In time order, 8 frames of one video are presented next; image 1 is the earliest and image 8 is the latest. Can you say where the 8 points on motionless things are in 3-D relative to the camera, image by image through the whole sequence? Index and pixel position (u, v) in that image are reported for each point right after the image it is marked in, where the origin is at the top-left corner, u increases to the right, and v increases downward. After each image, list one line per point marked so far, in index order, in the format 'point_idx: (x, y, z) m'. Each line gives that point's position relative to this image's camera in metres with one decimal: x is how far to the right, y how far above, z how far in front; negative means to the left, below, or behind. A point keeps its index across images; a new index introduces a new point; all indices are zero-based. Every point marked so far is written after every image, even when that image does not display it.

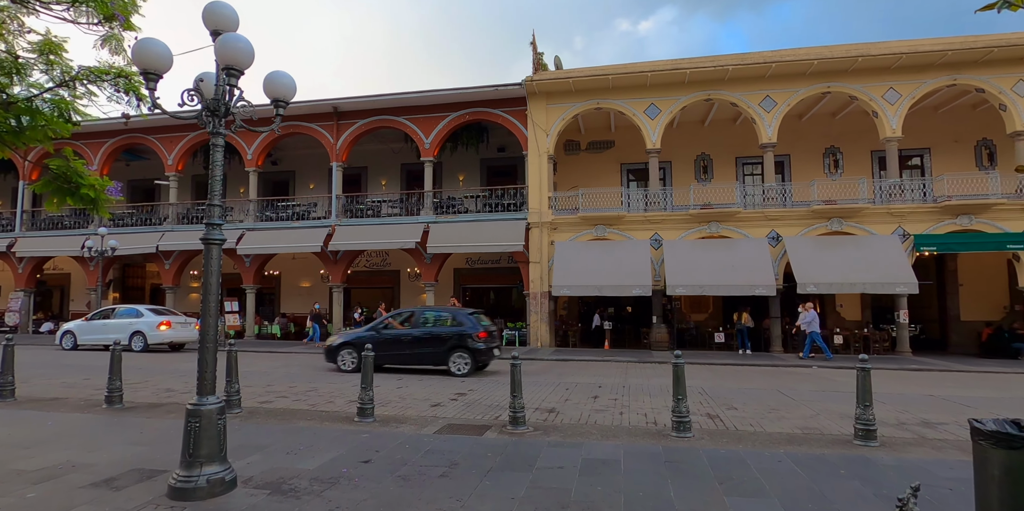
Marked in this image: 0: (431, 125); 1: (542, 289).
0: (-2.8, +4.5, +18.9) m
1: (+1.0, -1.1, +18.1) m
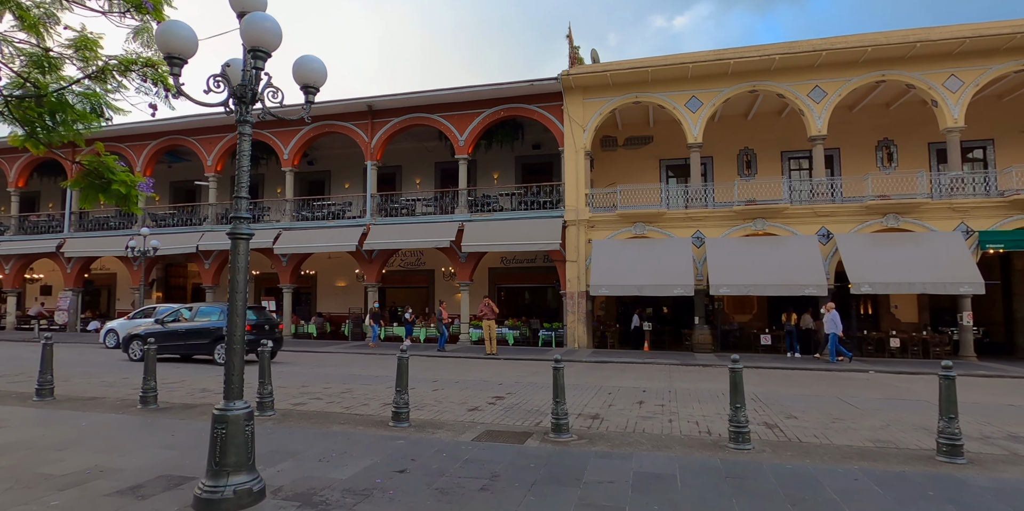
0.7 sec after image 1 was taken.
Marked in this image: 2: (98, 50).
0: (-1.5, +4.5, +18.6) m
1: (+2.2, -1.1, +17.7) m
2: (-4.3, +2.1, +5.6) m
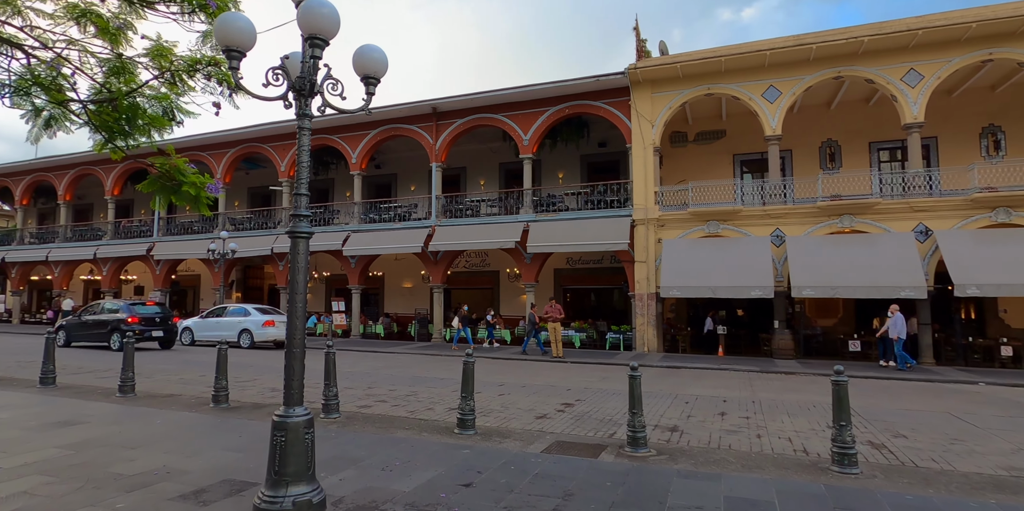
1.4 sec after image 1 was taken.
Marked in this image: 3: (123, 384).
0: (+0.6, +4.5, +18.3) m
1: (+4.2, -1.1, +16.9) m
2: (-3.6, +2.1, +5.7) m
3: (-5.0, -1.7, +7.0) m
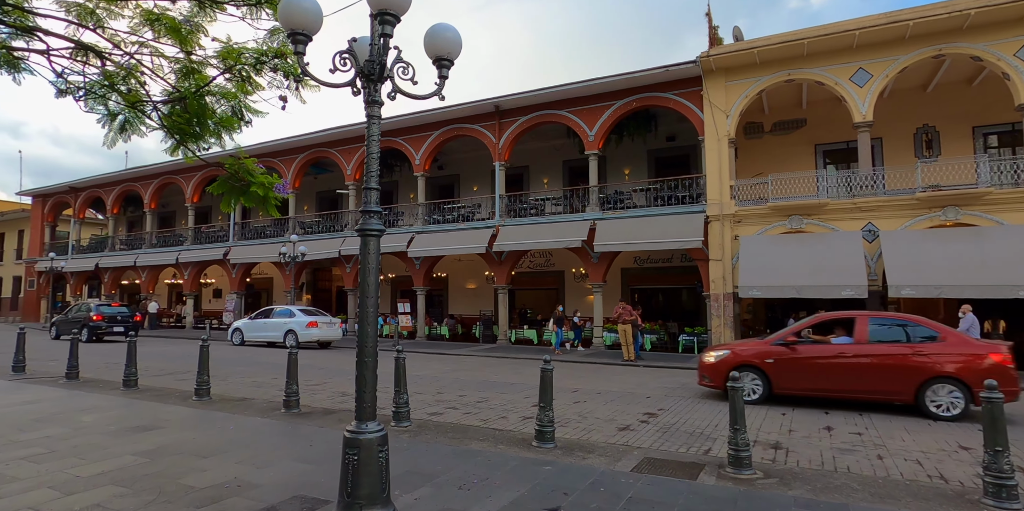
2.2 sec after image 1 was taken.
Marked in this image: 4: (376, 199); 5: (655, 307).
0: (+2.7, +4.5, +17.7) m
1: (+6.2, -1.0, +15.9) m
2: (-2.9, +2.1, +5.6) m
3: (-4.0, -1.7, +7.0) m
4: (-0.9, +0.4, +3.6) m
5: (+5.1, -1.8, +19.3) m
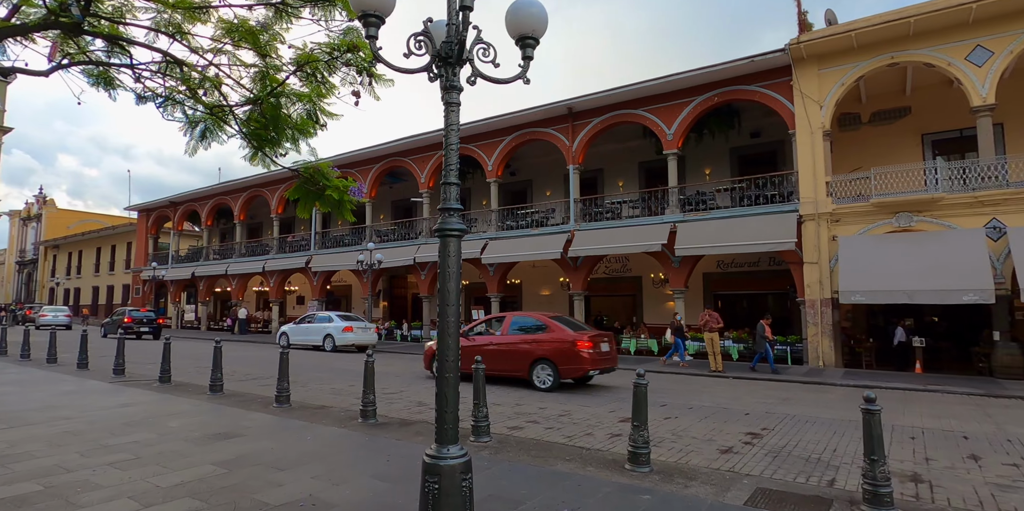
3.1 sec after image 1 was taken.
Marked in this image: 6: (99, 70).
0: (+5.0, +4.4, +16.8) m
1: (+8.3, -1.1, +14.5) m
2: (-2.0, +2.1, +5.5) m
3: (-3.0, -1.8, +7.0) m
4: (-0.3, +0.4, +3.3) m
5: (+7.6, -1.9, +18.1) m
6: (-5.0, +2.2, +6.6) m
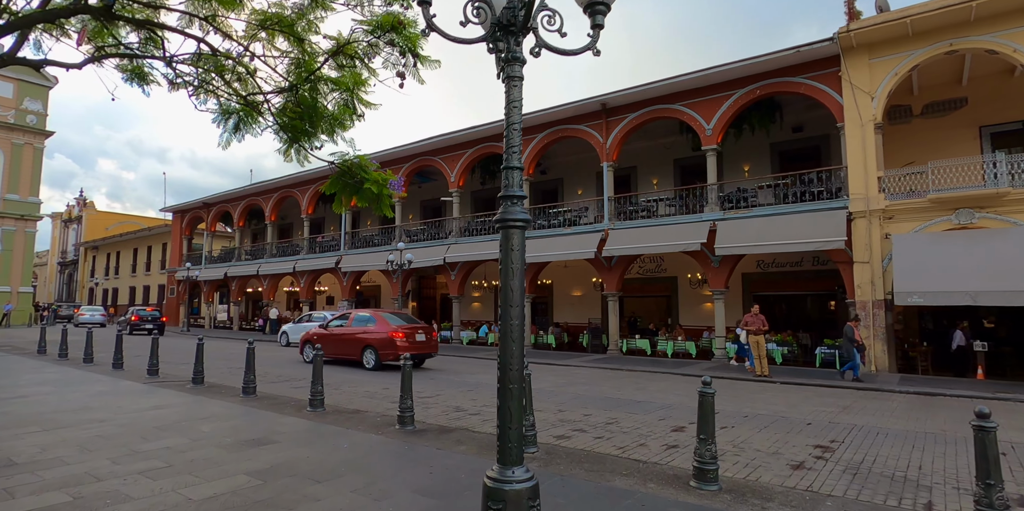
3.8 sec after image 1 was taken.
0: (+5.9, +4.4, +16.2) m
1: (+9.2, -1.1, +13.7) m
2: (-1.6, +2.1, +5.3) m
3: (-2.5, -1.8, +6.8) m
4: (0.0, +0.4, +2.9) m
5: (+8.7, -1.9, +17.3) m
6: (-4.5, +2.2, +6.4) m
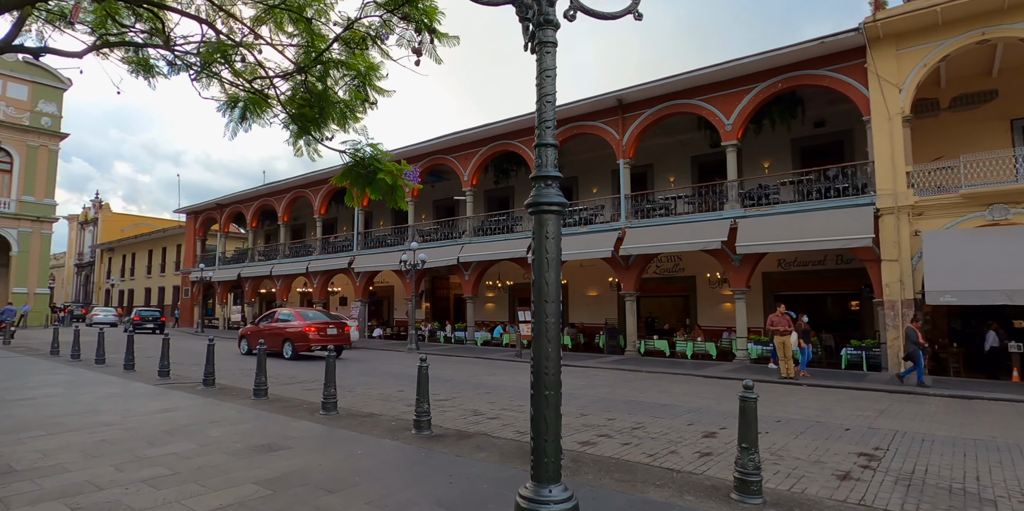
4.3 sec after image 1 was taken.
0: (+6.3, +4.5, +15.8) m
1: (+9.5, -1.0, +13.2) m
2: (-1.4, +2.1, +5.0) m
3: (-2.2, -1.7, +6.5) m
4: (+0.2, +0.5, +2.6) m
5: (+9.1, -1.9, +16.8) m
6: (-4.2, +2.3, +6.2) m
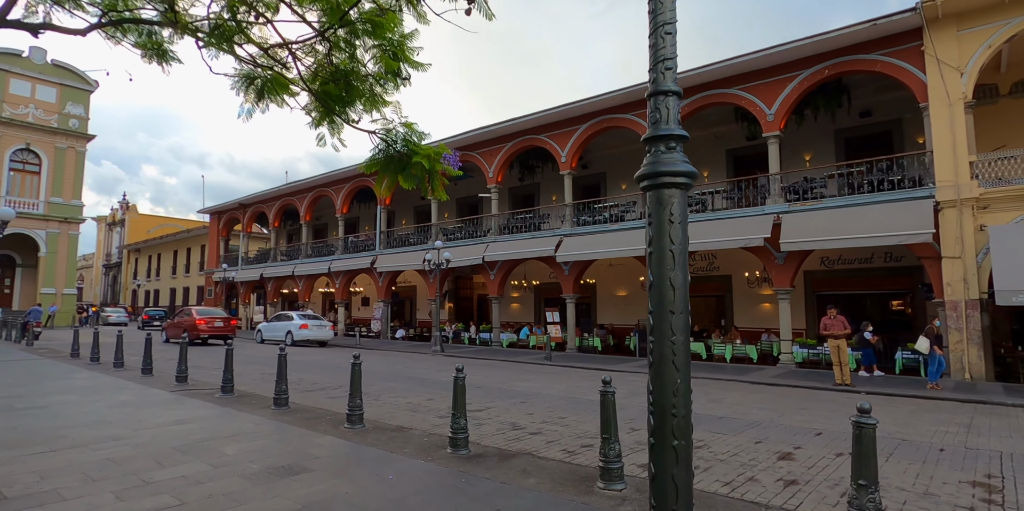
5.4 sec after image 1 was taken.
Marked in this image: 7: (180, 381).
0: (+7.1, +4.5, +14.9) m
1: (+10.2, -0.9, +12.2) m
2: (-1.0, +2.2, +4.4) m
3: (-1.7, -1.7, +5.9) m
4: (+0.5, +0.5, +1.9) m
5: (+10.0, -1.8, +15.8) m
6: (-3.8, +2.3, +5.7) m
7: (-5.4, -2.0, +8.9) m
